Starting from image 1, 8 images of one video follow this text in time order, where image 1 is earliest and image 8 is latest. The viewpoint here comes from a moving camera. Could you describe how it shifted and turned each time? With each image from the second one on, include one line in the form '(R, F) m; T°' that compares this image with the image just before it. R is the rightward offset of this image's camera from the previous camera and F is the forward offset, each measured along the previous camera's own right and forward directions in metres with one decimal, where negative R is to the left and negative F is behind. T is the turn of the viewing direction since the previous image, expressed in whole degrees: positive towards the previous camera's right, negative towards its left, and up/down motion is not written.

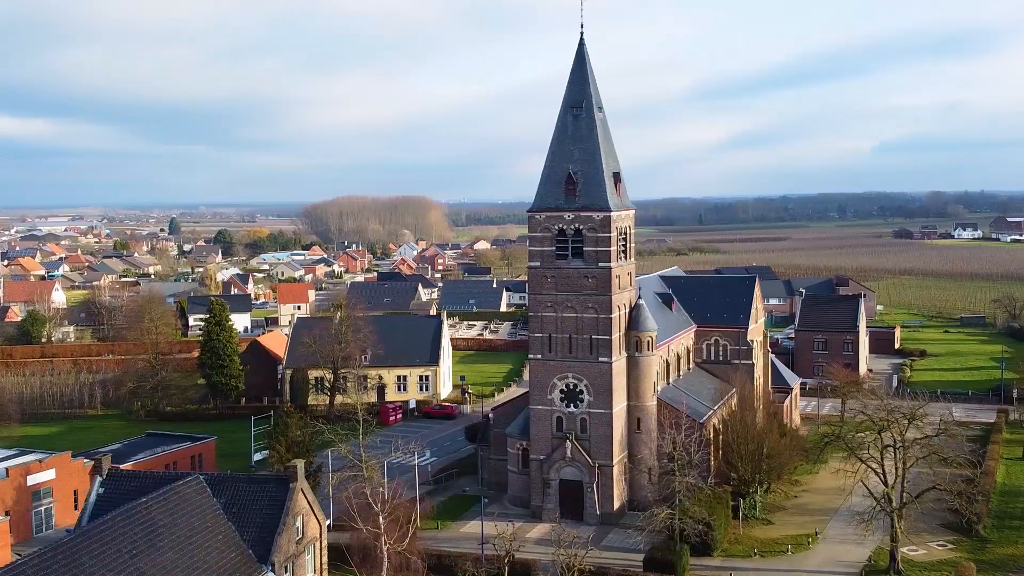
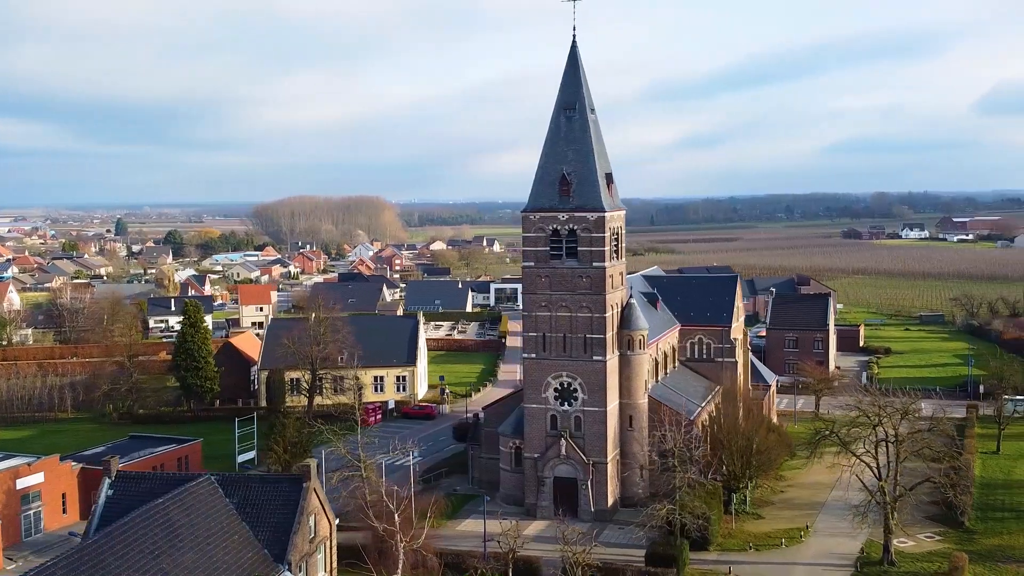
(-1.6, -0.3) m; +3°
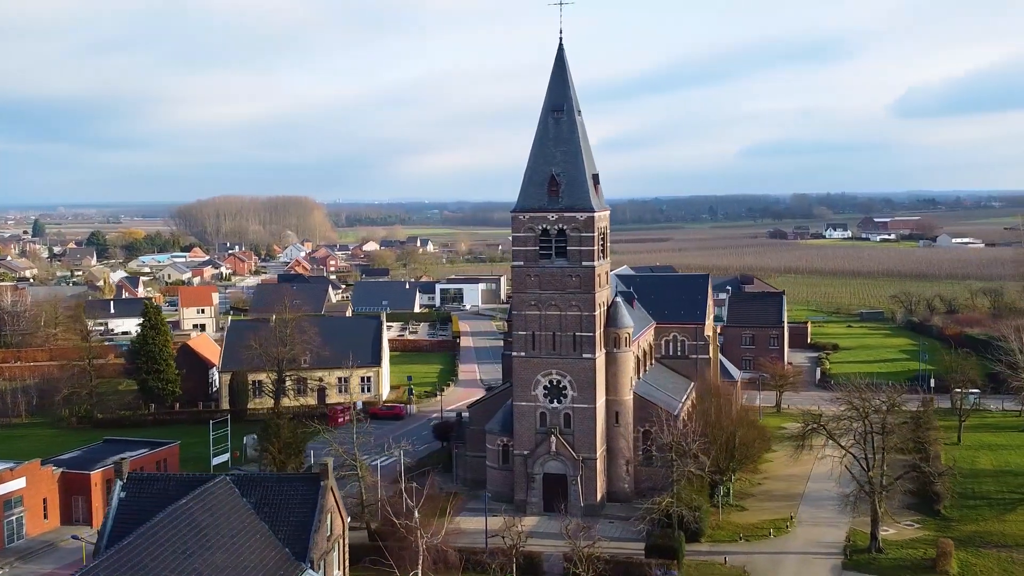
(-2.3, -0.4) m; +4°
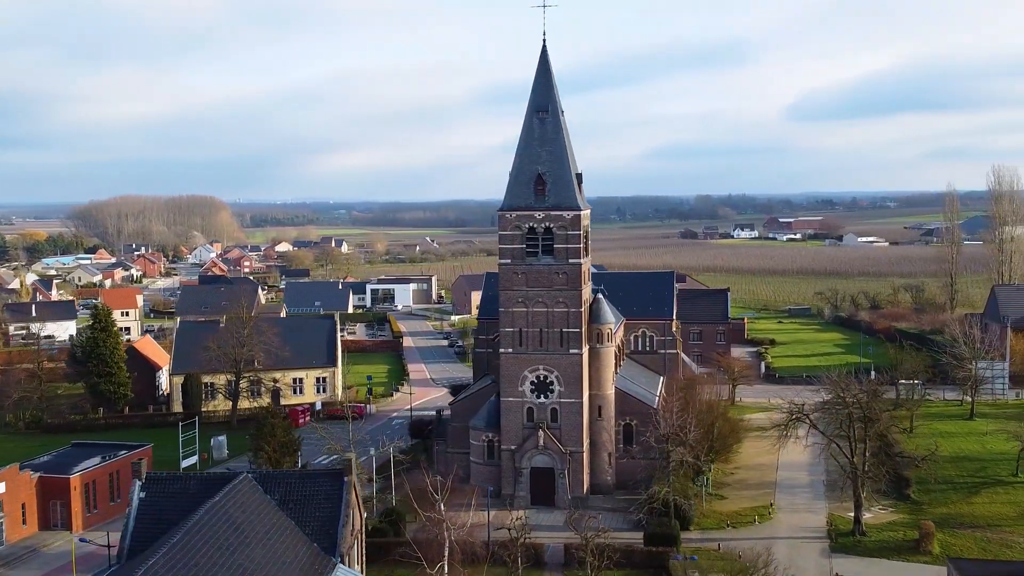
(-3.0, -0.5) m; +5°
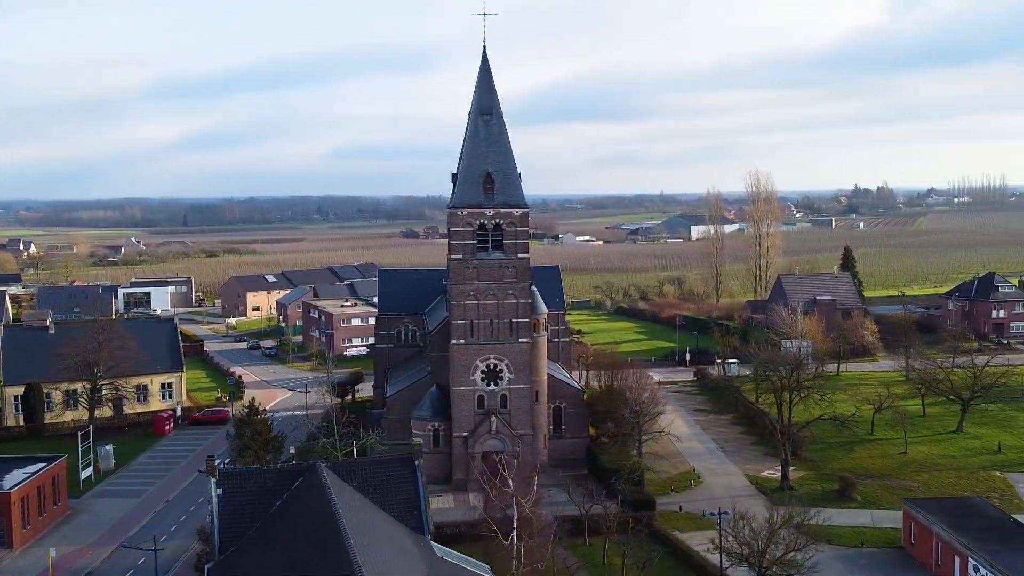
(-9.9, -0.8) m; +16°
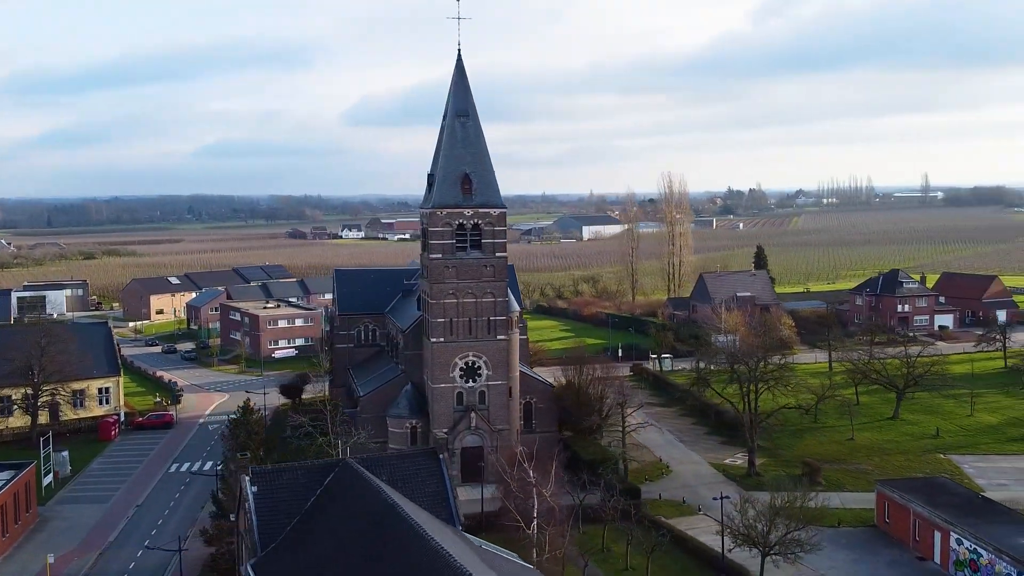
(-3.9, -0.8) m; +6°
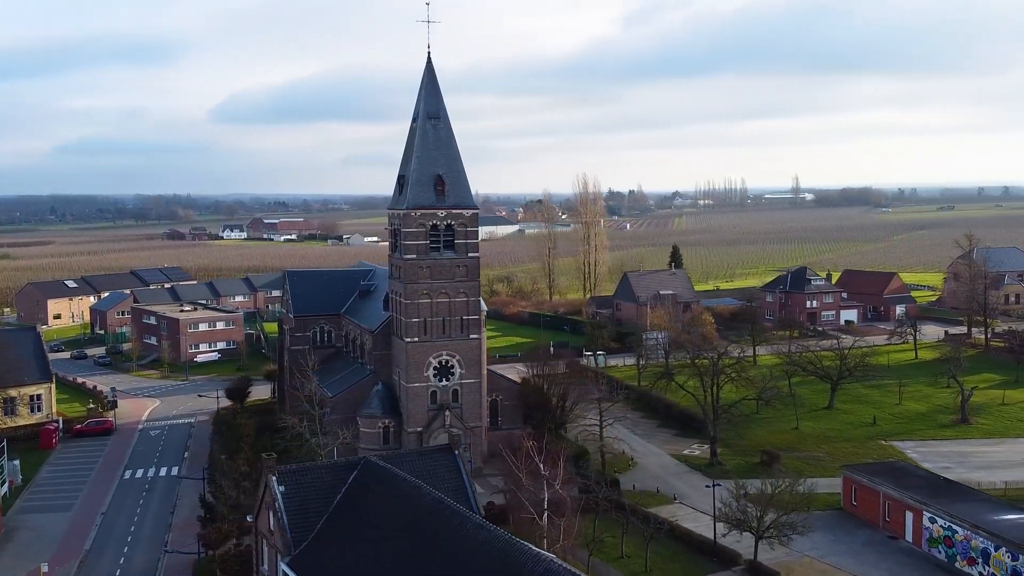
(-3.7, -0.7) m; +6°
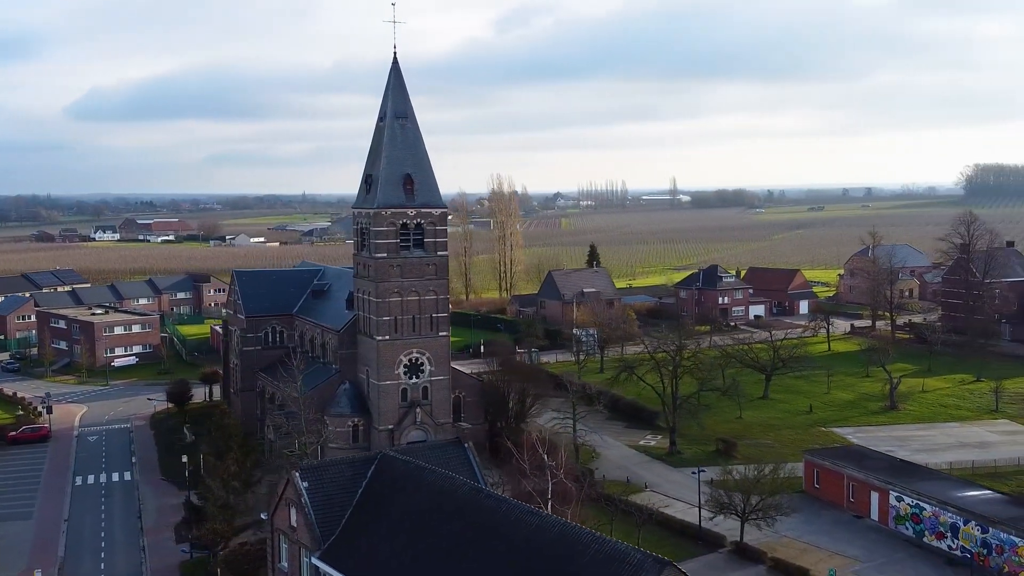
(-3.7, -0.7) m; +6°
